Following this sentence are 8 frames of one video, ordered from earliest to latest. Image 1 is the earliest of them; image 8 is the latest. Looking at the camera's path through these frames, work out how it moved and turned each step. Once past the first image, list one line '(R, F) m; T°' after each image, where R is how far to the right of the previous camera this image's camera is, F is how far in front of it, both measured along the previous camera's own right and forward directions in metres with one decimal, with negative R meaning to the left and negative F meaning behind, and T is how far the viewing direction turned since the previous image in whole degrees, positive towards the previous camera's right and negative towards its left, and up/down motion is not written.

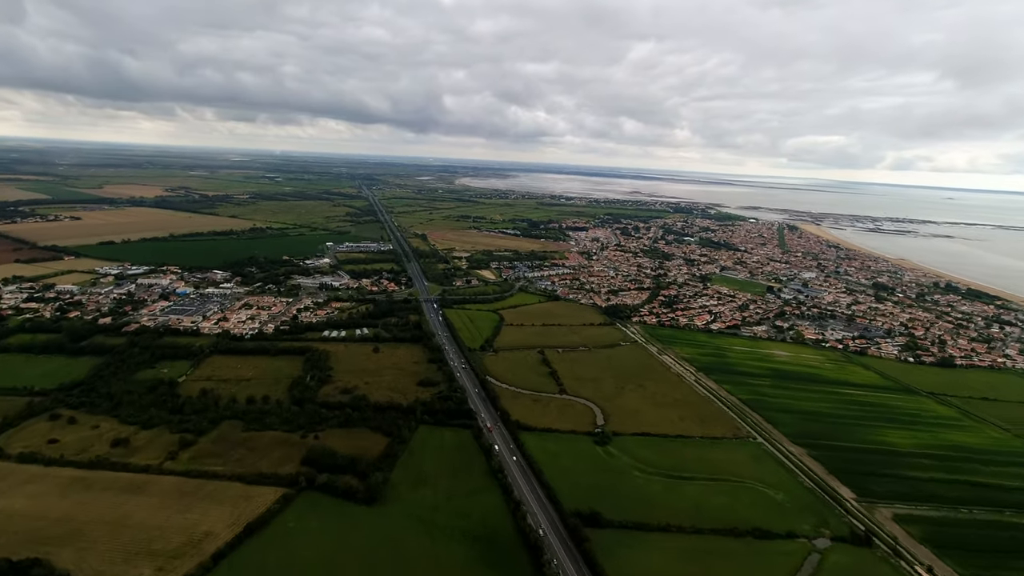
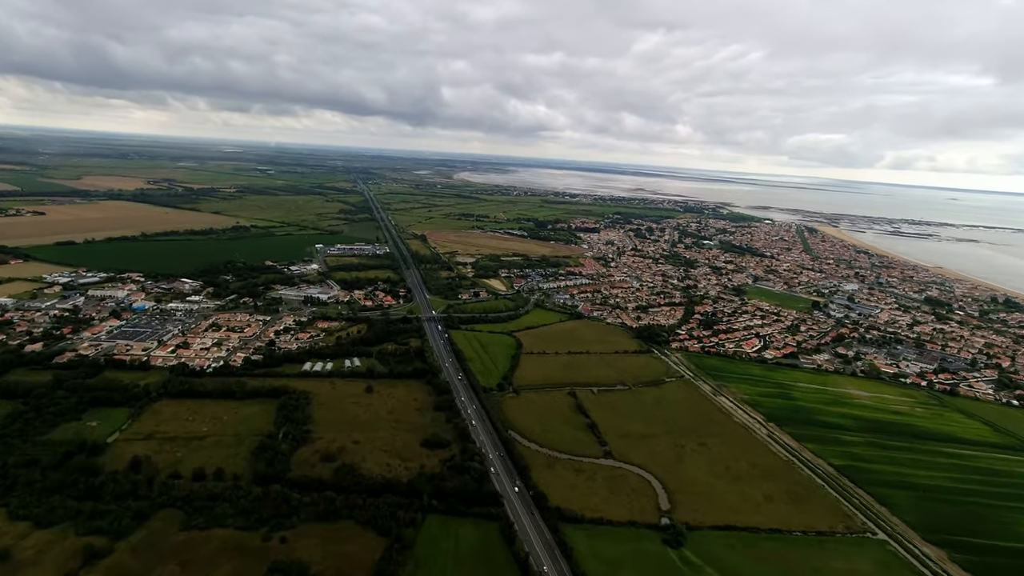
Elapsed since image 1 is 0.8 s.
(-1.9, +7.8) m; 0°
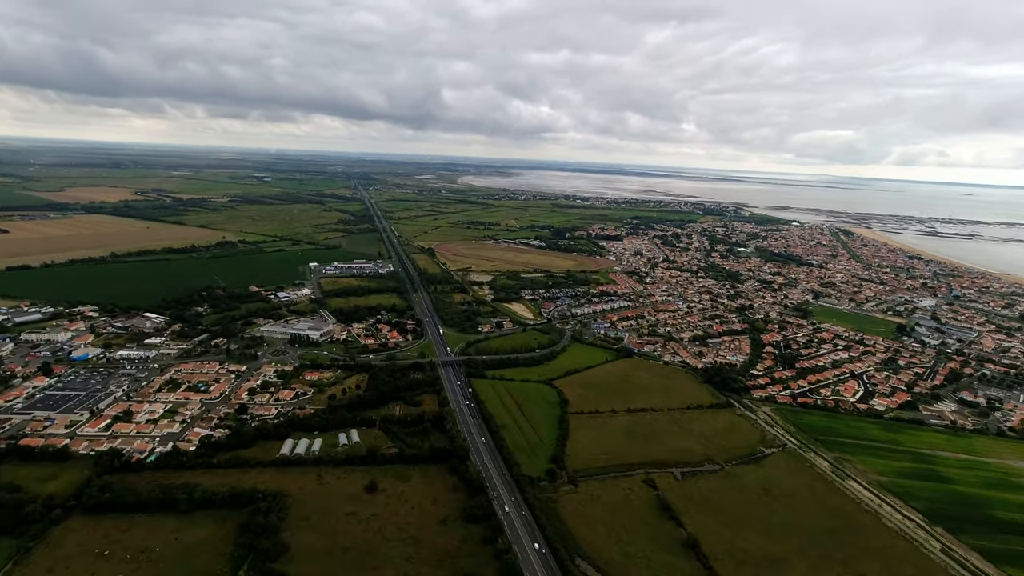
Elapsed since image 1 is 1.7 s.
(-2.2, +9.1) m; 0°
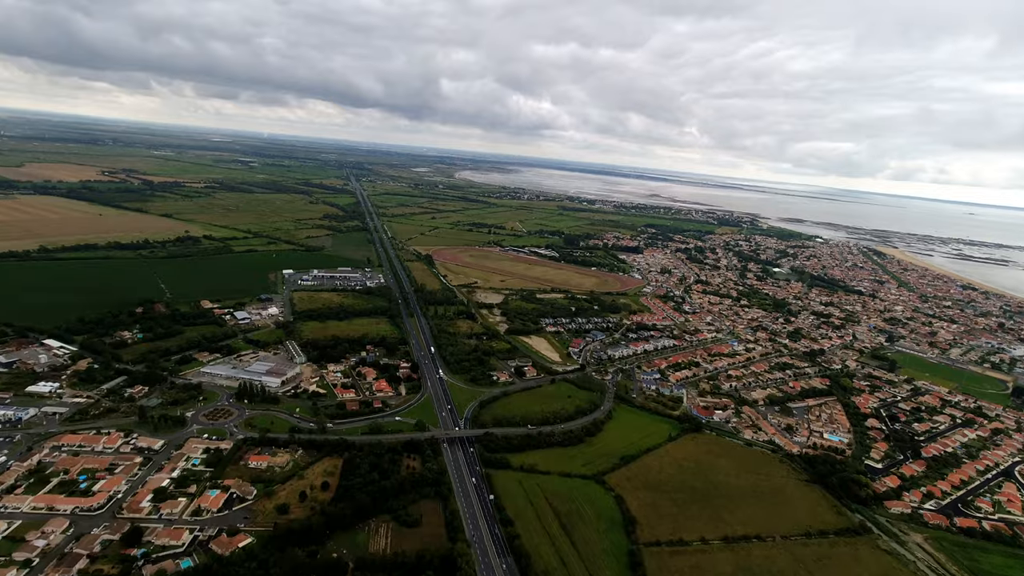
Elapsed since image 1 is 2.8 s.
(-2.4, +10.6) m; +1°
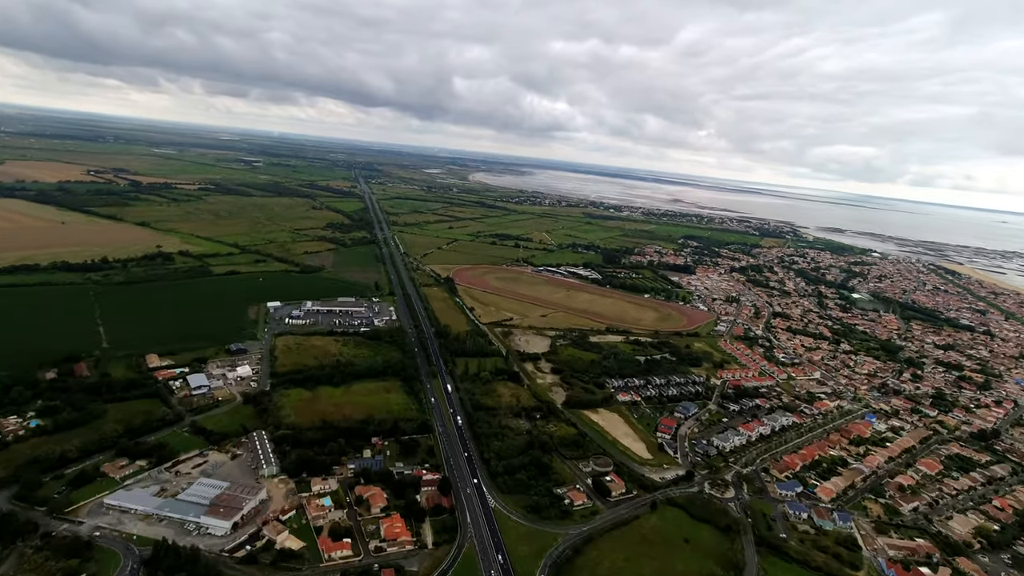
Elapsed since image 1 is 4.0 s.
(-3.1, +11.8) m; -1°
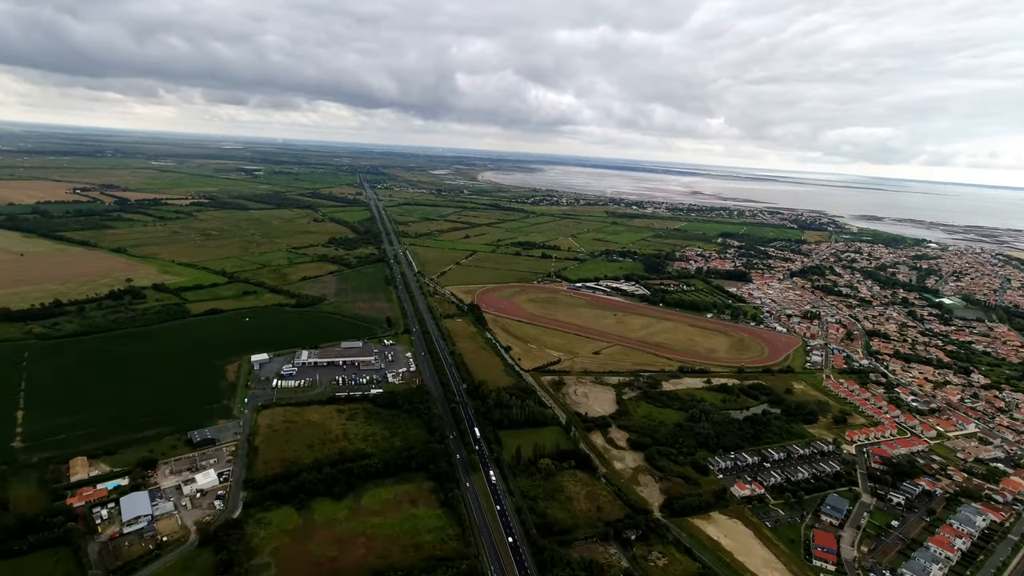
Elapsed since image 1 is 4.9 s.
(-2.4, +9.3) m; -1°
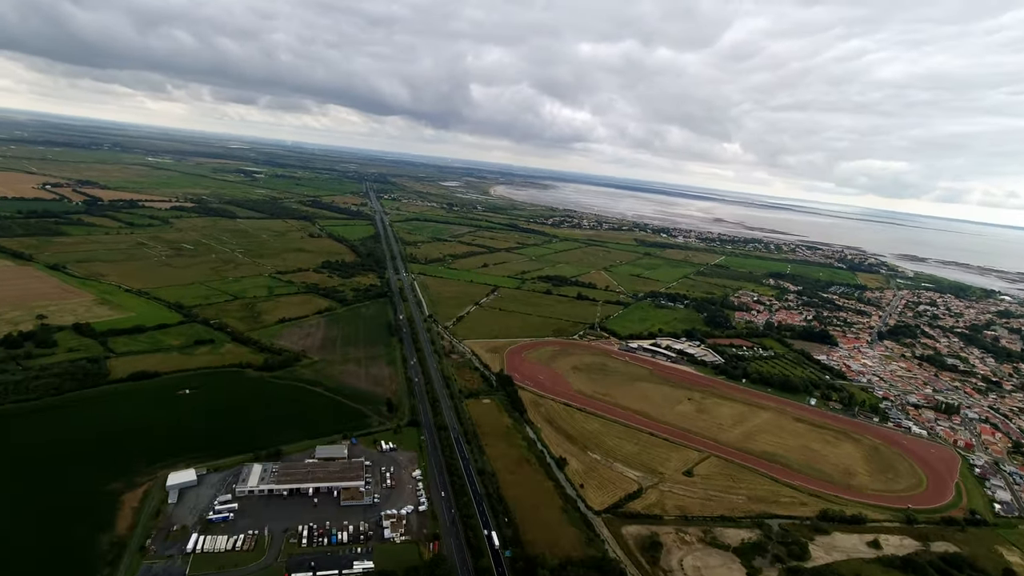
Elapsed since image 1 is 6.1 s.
(-3.0, +11.9) m; 0°
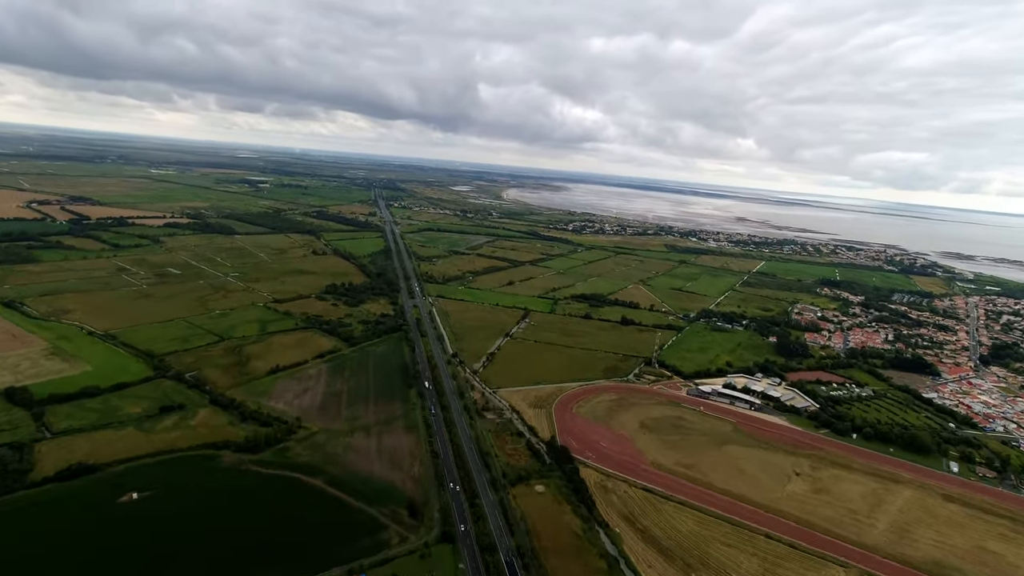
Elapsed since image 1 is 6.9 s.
(-2.1, +7.9) m; -1°
